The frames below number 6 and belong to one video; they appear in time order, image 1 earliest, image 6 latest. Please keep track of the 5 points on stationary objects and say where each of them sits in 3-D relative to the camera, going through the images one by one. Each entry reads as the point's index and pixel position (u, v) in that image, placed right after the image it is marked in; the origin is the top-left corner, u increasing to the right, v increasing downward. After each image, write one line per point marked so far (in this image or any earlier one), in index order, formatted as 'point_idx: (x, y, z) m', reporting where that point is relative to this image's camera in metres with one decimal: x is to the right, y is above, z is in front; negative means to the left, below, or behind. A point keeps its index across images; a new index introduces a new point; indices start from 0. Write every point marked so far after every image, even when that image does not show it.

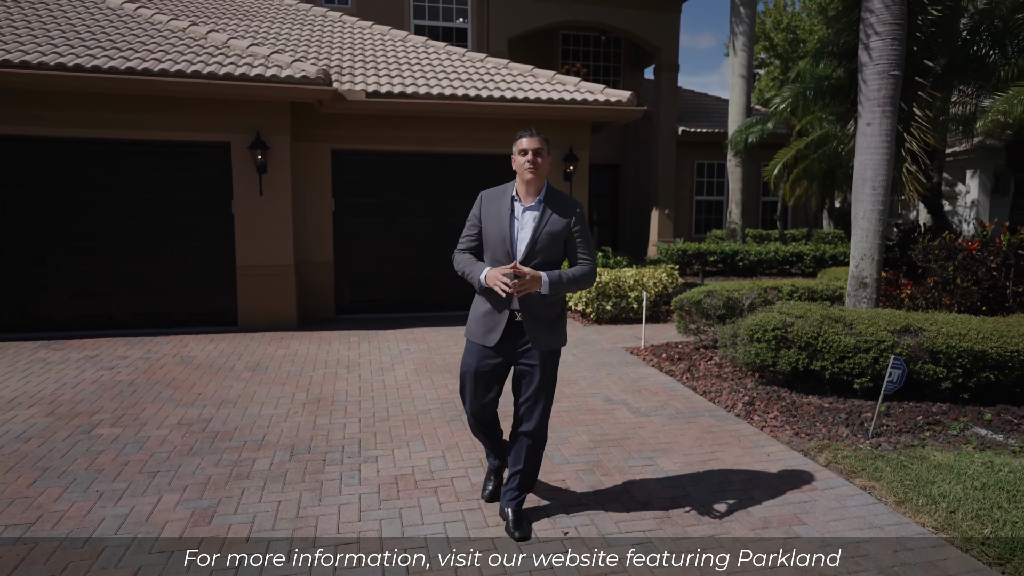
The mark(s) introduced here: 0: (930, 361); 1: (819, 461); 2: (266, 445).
0: (+3.5, -0.6, +5.7) m
1: (+2.2, -1.2, +5.0) m
2: (-1.9, -1.2, +5.3) m
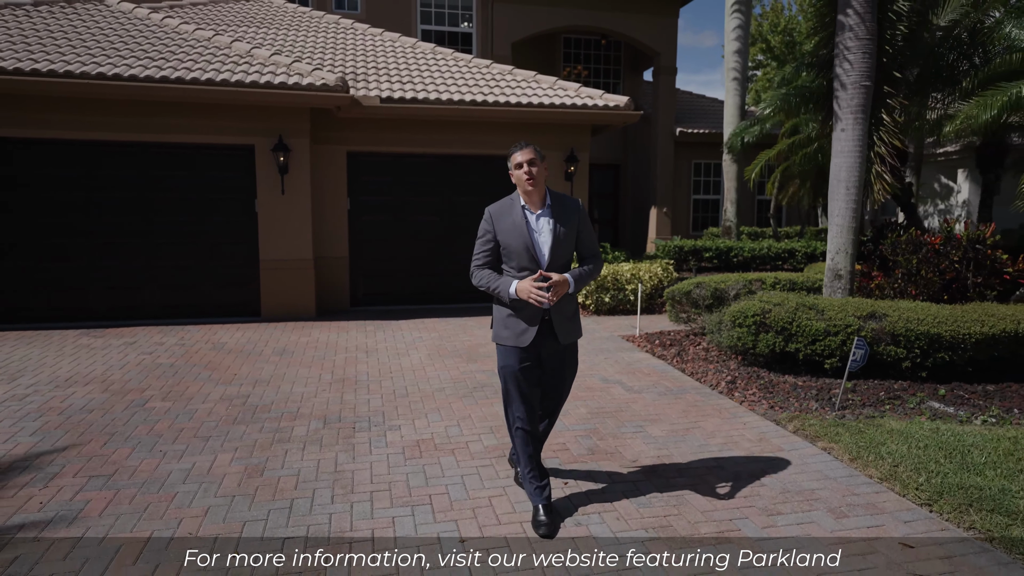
0: (+3.6, -0.5, +6.4) m
1: (+2.3, -1.1, +5.6) m
2: (-1.8, -1.1, +6.0) m
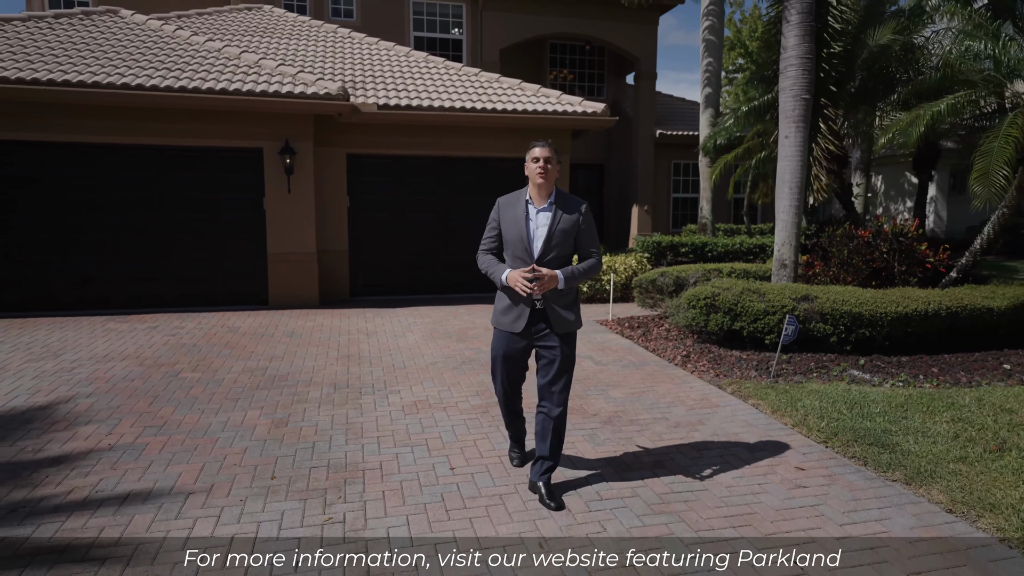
0: (+3.4, -0.4, +7.5) m
1: (+2.1, -1.0, +6.7) m
2: (-2.0, -1.0, +7.0) m
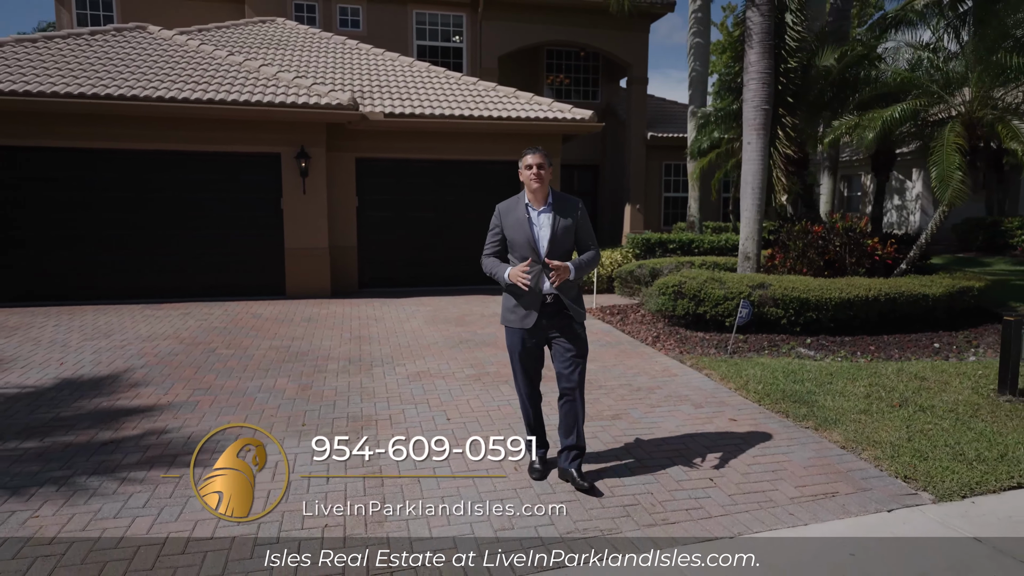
0: (+3.3, -0.2, +8.6) m
1: (+2.0, -0.9, +7.7) m
2: (-2.1, -0.8, +8.0) m
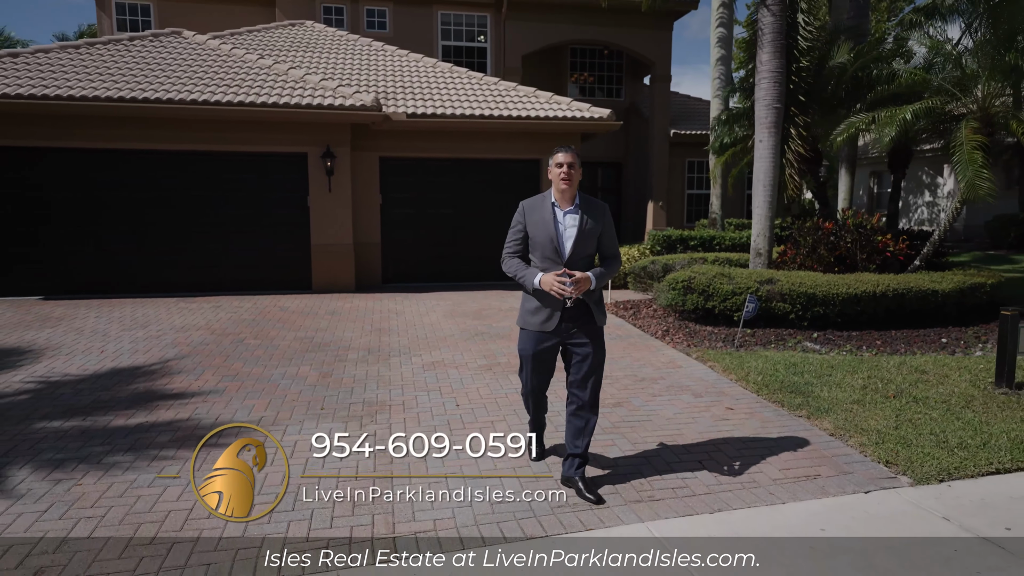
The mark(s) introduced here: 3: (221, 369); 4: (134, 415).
0: (+3.5, -0.2, +8.7) m
1: (+2.1, -0.8, +8.0) m
2: (-2.0, -0.7, +8.5) m
3: (-3.2, -0.9, +7.5) m
4: (-3.3, -1.1, +5.9) m
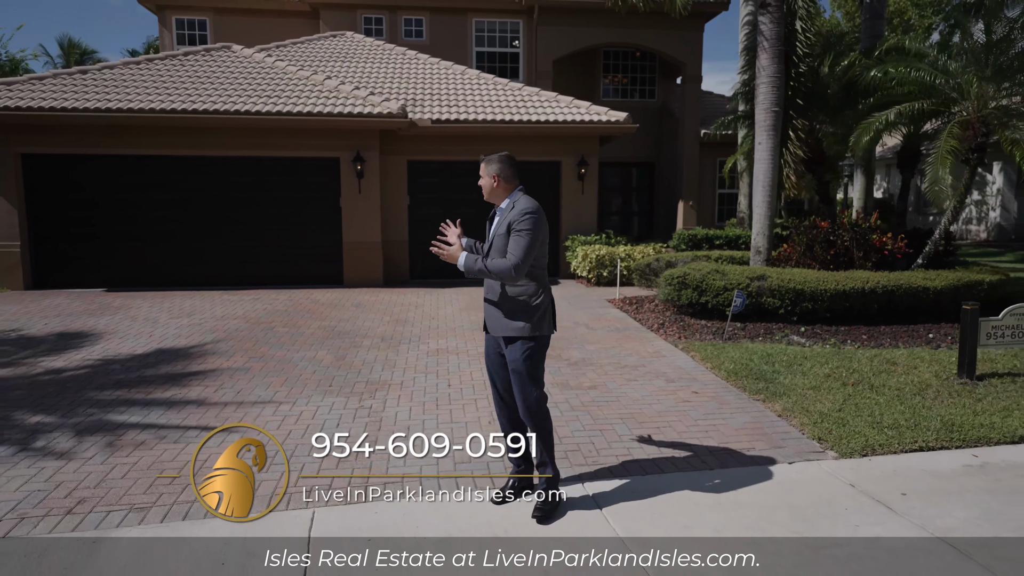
0: (+3.5, -0.1, +9.2) m
1: (+2.1, -0.7, +8.5) m
2: (-2.0, -0.7, +9.3) m
3: (-3.2, -0.8, +8.4) m
4: (-3.5, -1.0, +6.9) m
